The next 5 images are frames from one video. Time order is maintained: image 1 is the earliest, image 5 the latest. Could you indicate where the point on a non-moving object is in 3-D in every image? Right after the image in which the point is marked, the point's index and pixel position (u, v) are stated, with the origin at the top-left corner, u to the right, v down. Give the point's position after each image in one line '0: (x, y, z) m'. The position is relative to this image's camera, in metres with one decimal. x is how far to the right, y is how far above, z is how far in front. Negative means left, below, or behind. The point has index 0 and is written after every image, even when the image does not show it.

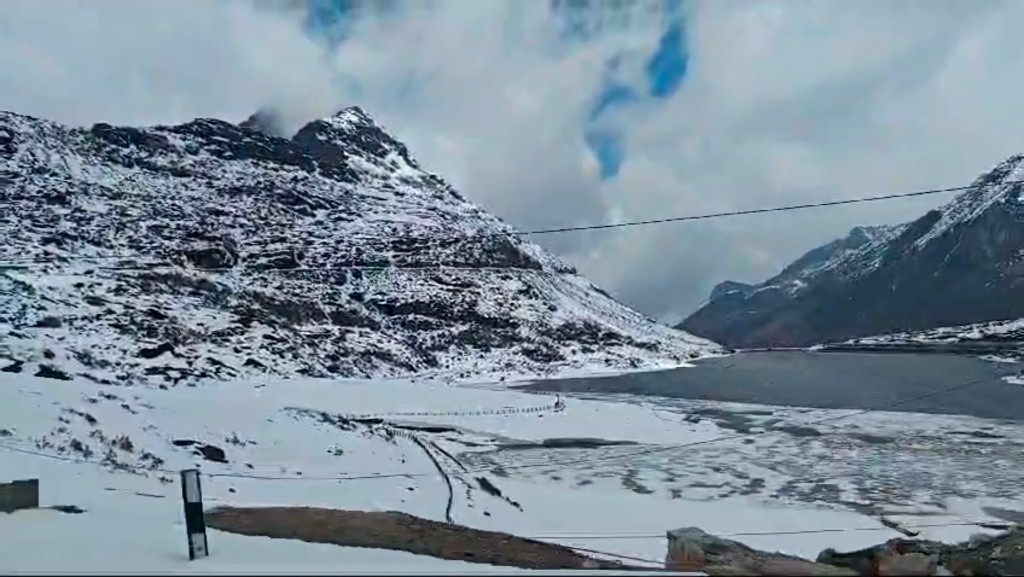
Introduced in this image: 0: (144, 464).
0: (-7.9, -3.8, +18.5) m
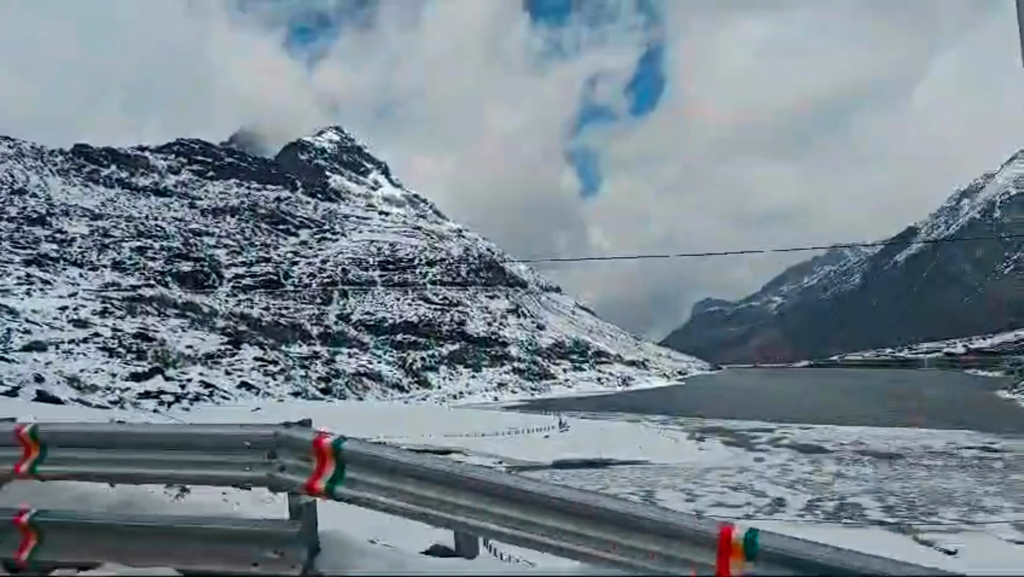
0: (-7.1, -4.3, +18.0) m
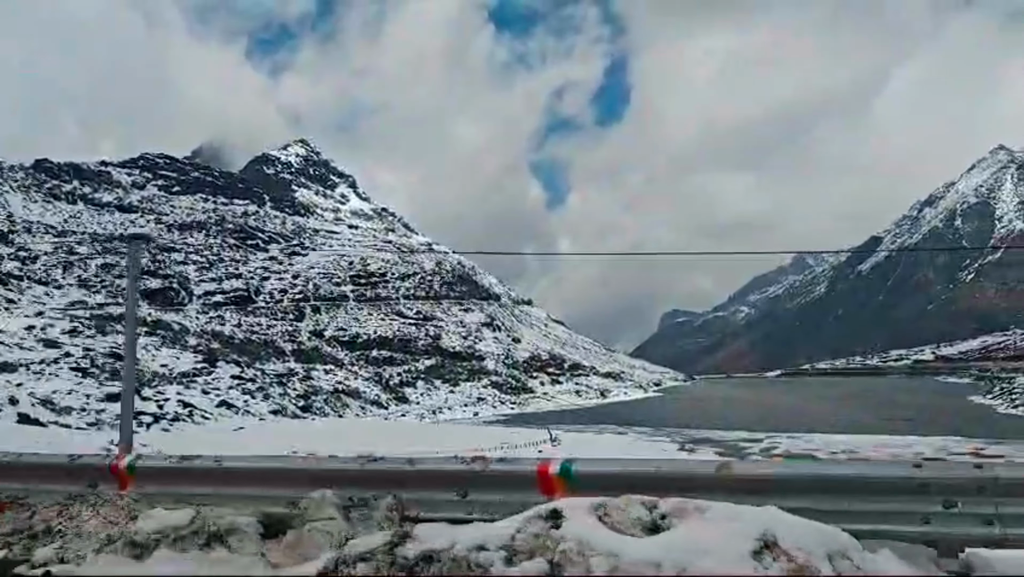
0: (-6.6, -4.6, +17.3) m
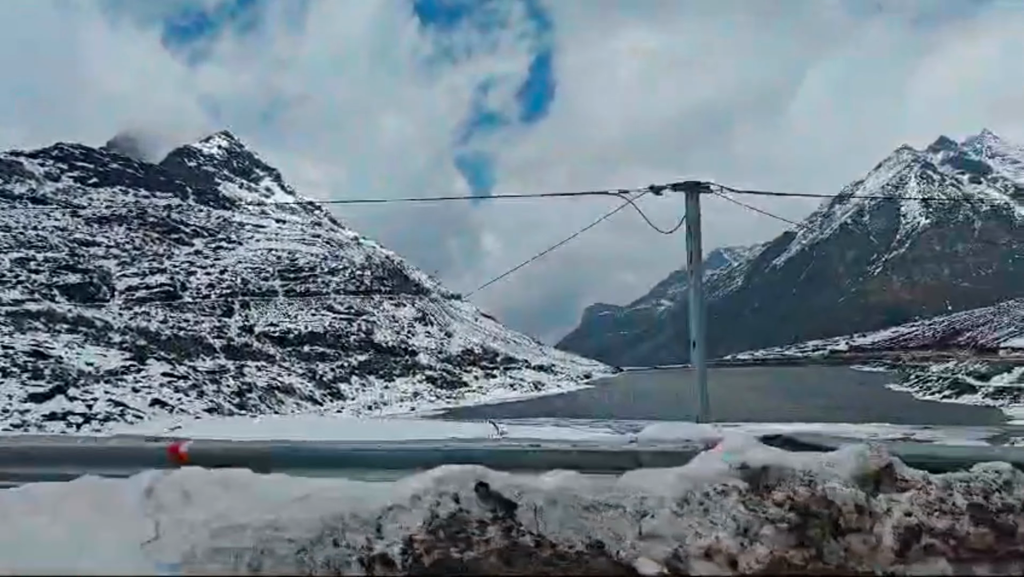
0: (-7.0, -4.6, +17.0) m
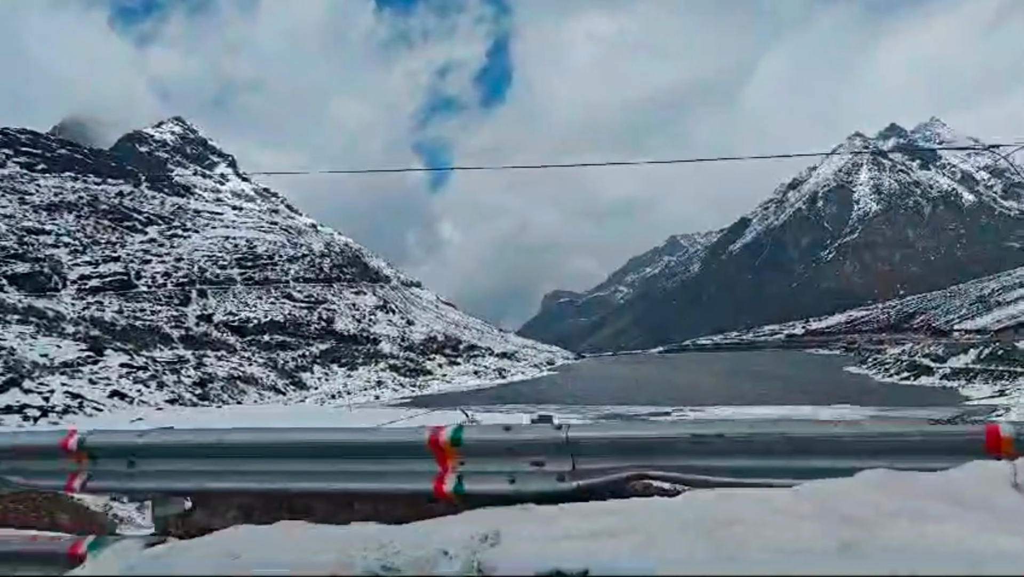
0: (-7.1, -4.3, +16.5) m
